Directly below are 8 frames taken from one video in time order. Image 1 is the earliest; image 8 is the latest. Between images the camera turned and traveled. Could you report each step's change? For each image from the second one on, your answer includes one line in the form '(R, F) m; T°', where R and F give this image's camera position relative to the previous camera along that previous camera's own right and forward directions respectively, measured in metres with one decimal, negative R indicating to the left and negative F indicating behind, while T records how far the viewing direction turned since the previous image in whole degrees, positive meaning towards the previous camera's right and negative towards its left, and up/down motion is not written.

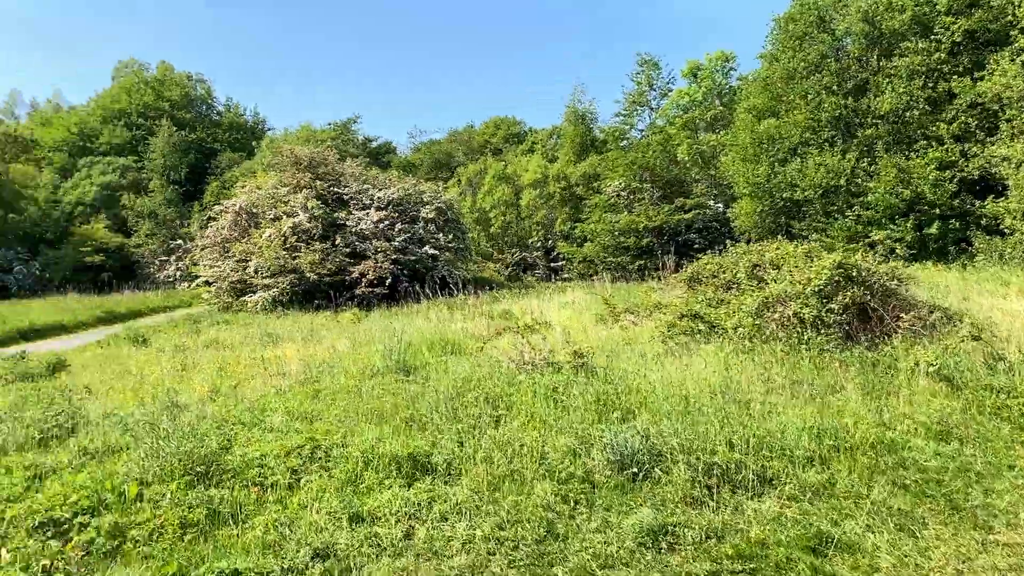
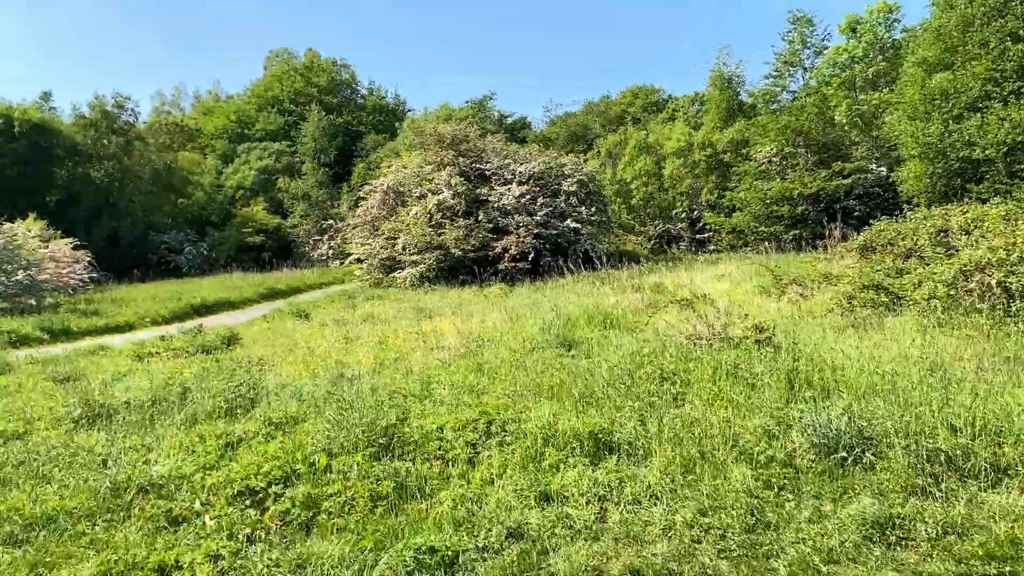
(-0.4, +0.3) m; -9°
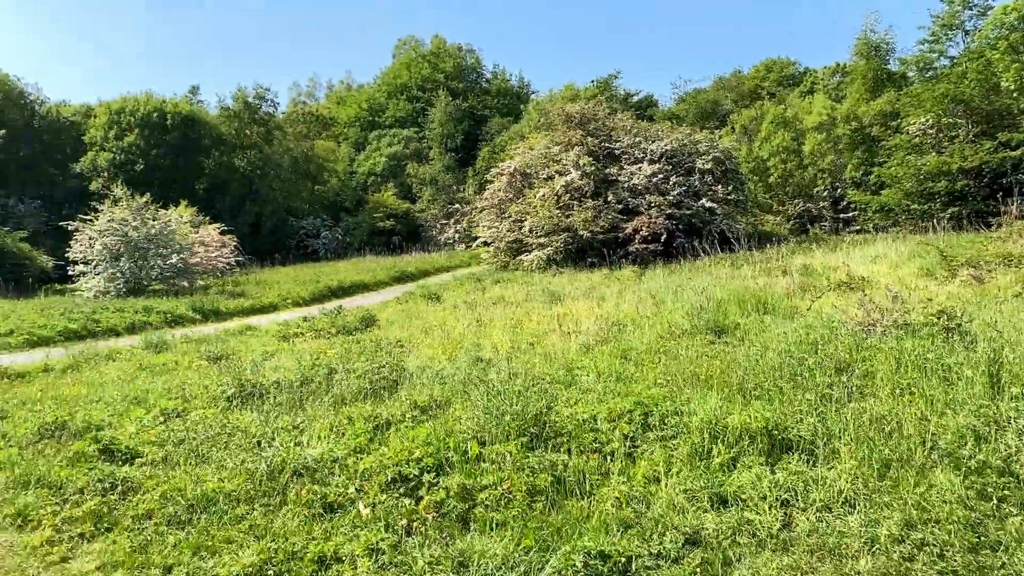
(-0.3, +0.4) m; -9°
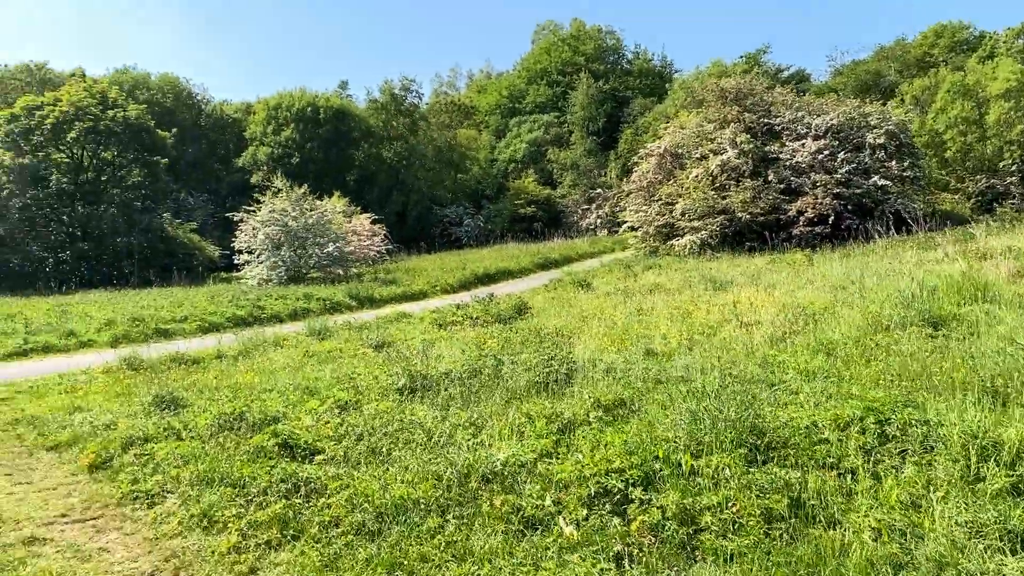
(-0.4, +0.6) m; -10°
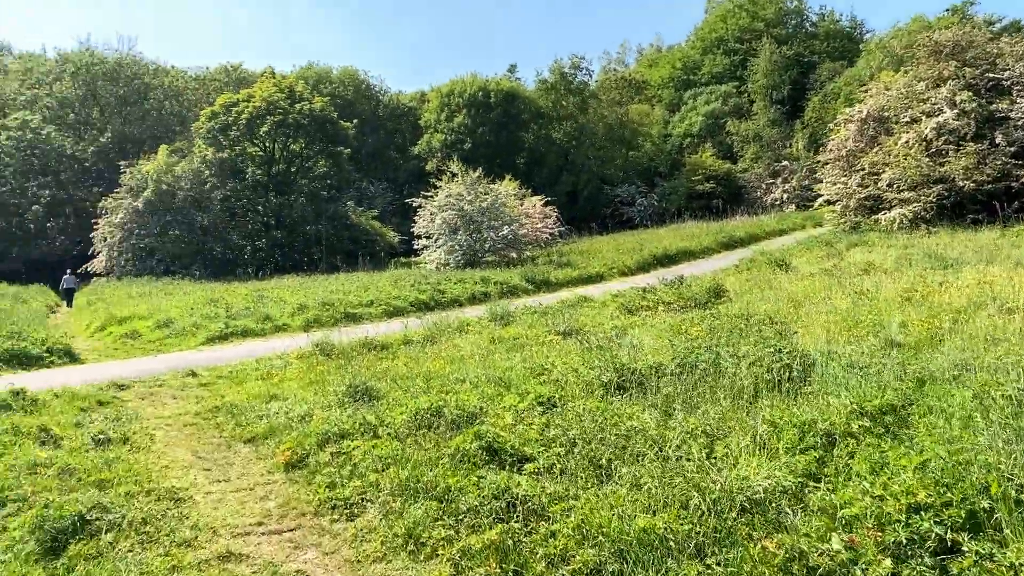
(-0.4, +0.8) m; -12°
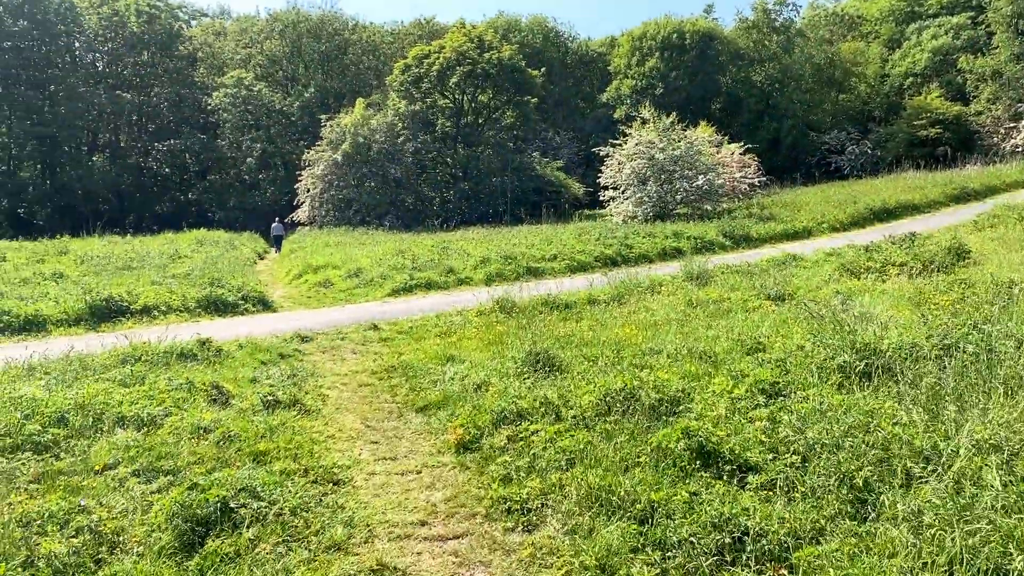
(-0.2, +0.9) m; -13°
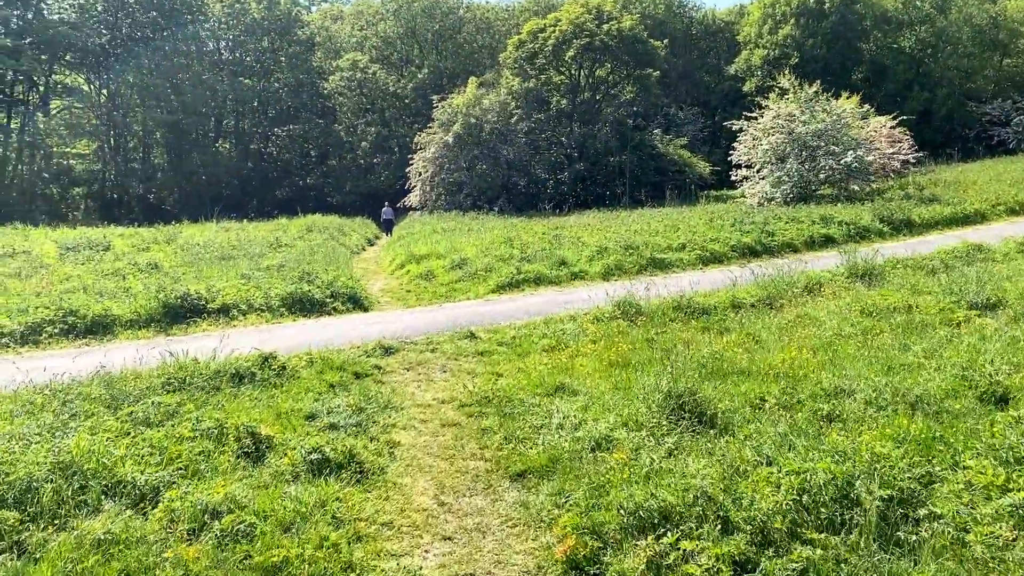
(-0.1, +1.6) m; -8°
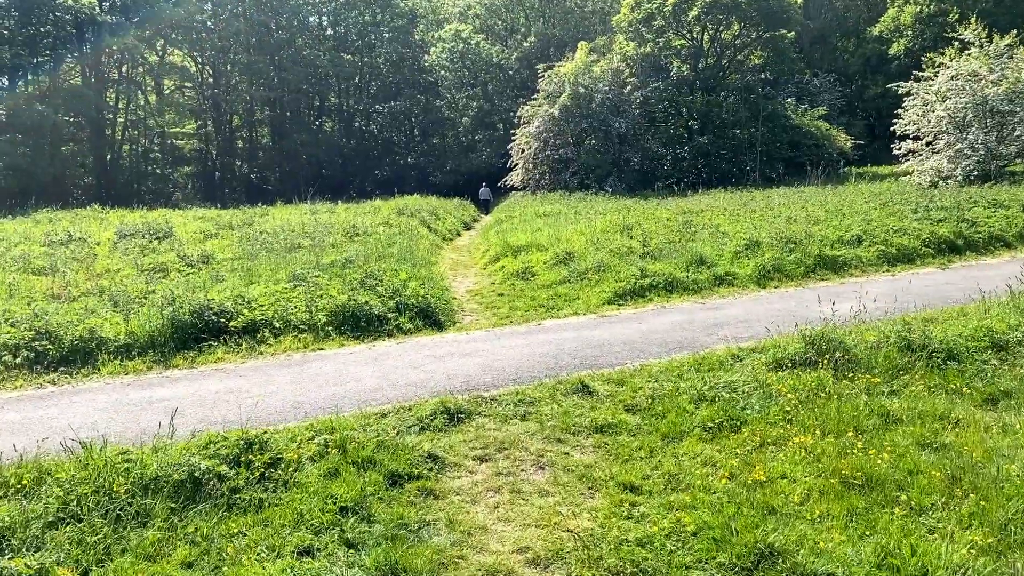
(-0.2, +2.7) m; -7°
